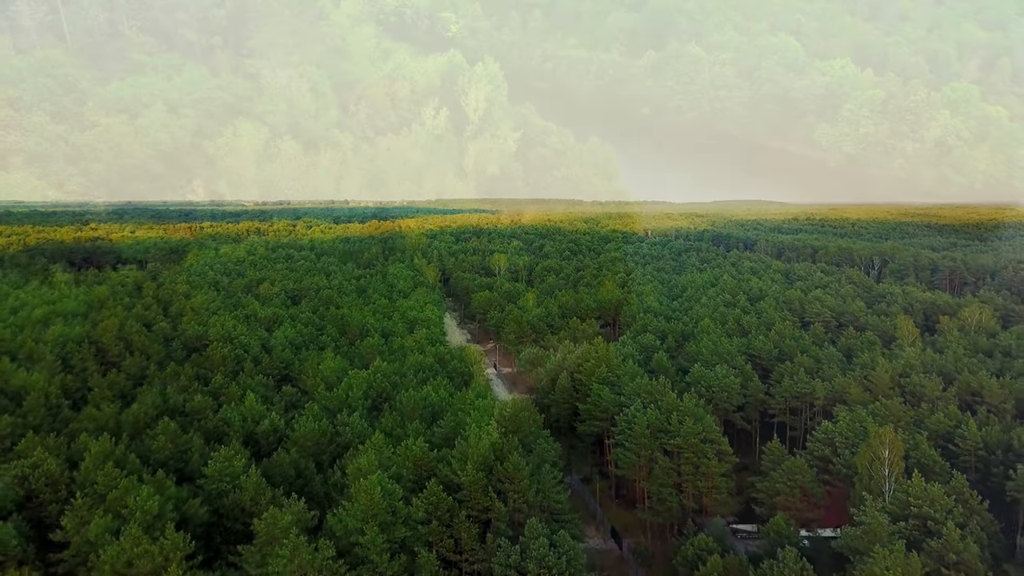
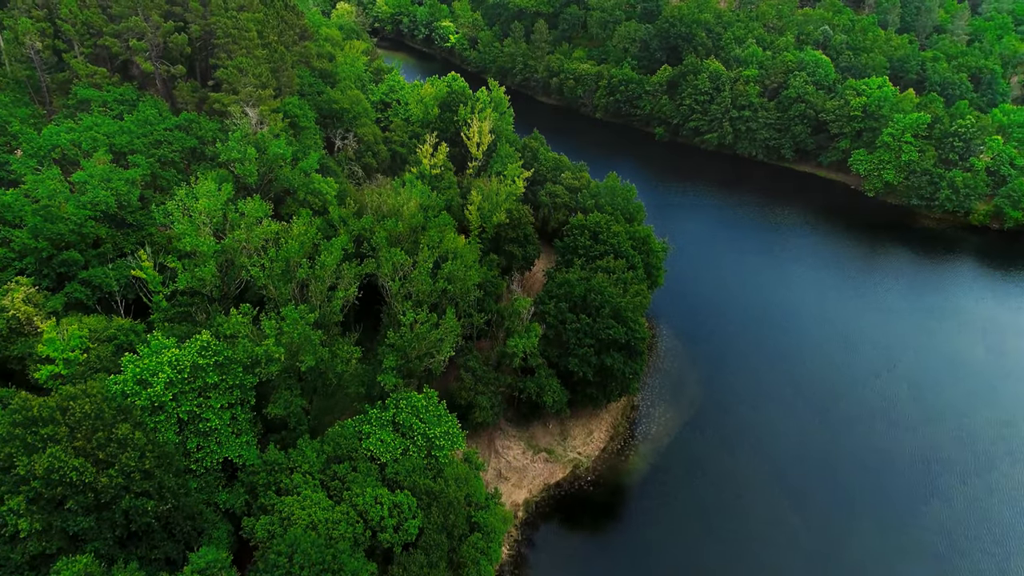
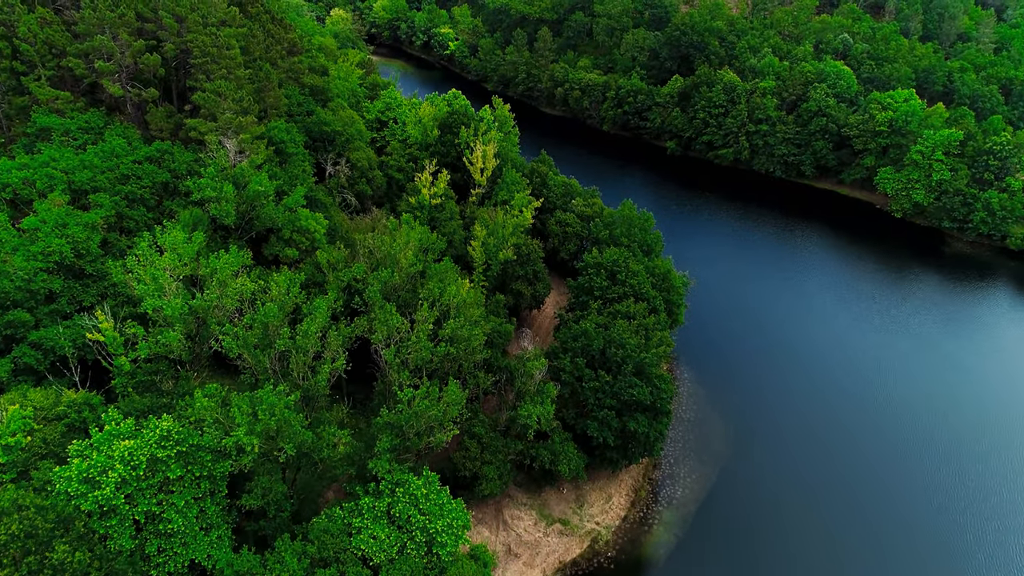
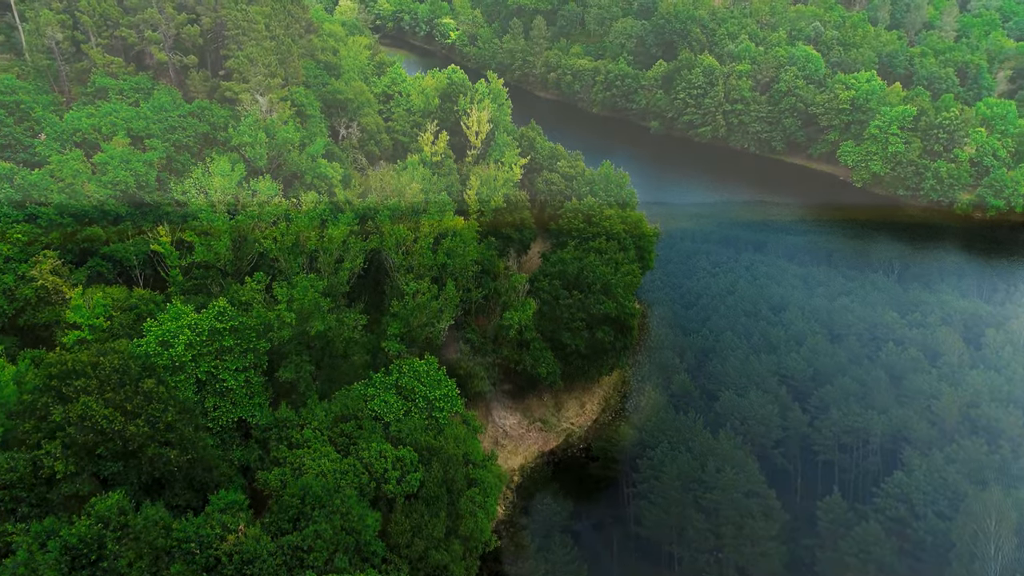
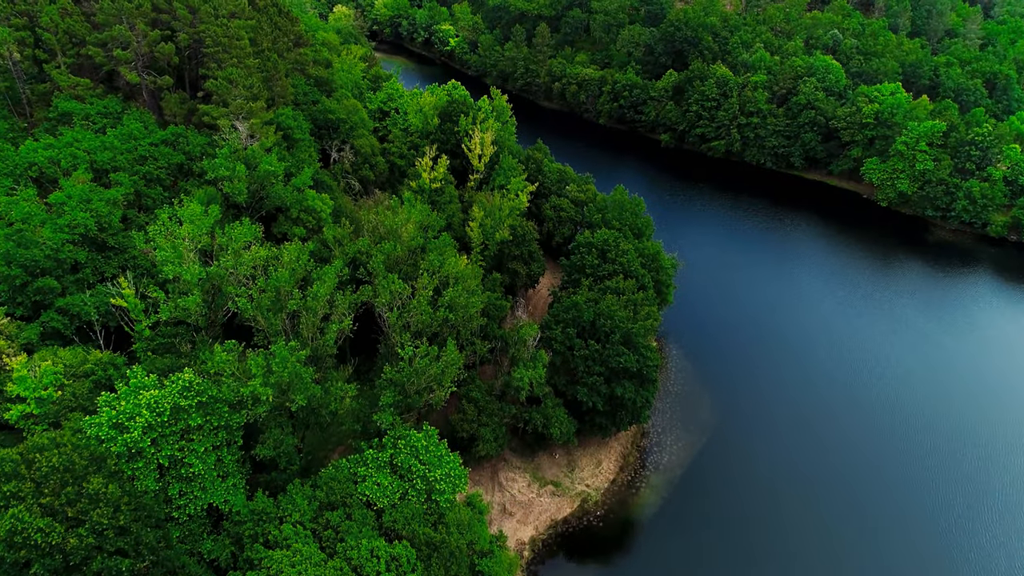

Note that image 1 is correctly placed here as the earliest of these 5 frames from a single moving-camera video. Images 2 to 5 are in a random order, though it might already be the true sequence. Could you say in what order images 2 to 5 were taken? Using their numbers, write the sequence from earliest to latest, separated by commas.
4, 2, 5, 3
